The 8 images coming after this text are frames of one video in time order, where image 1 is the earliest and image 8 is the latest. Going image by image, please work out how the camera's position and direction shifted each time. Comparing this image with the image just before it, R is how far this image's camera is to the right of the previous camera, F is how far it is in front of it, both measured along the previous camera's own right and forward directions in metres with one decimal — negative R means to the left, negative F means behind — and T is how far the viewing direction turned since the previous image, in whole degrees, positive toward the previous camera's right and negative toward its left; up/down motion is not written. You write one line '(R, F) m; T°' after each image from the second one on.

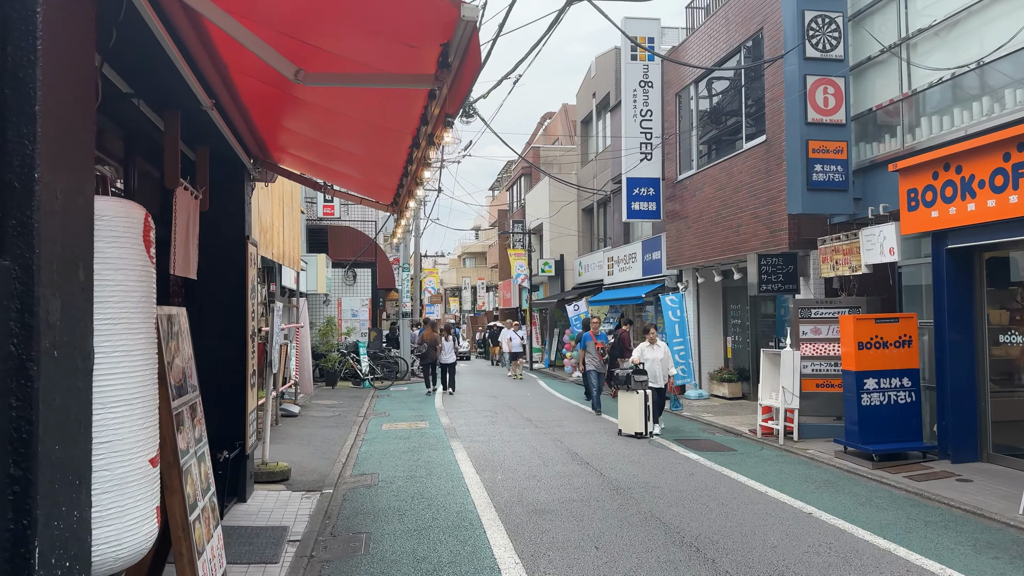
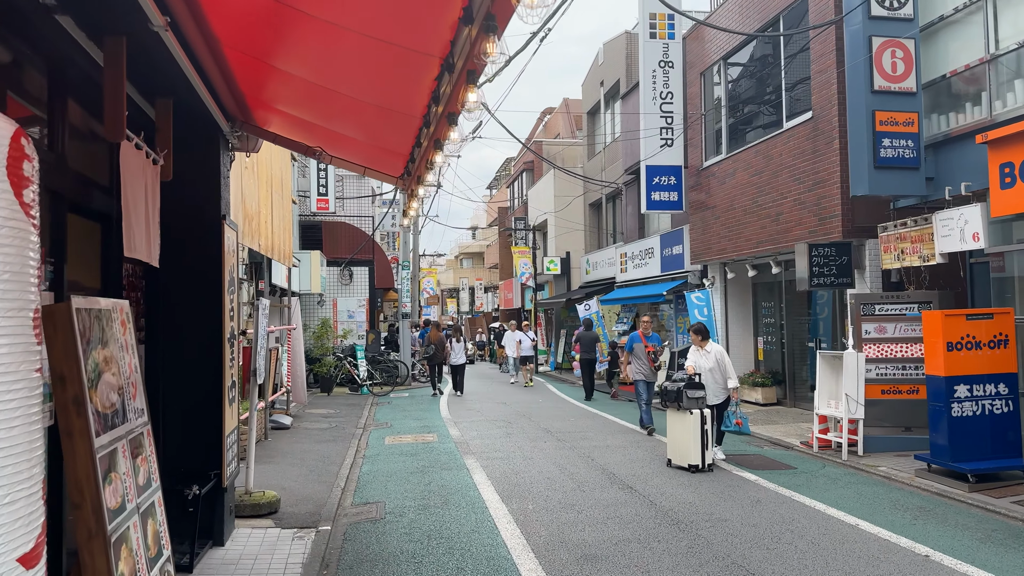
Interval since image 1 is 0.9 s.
(-0.3, +1.3) m; 0°
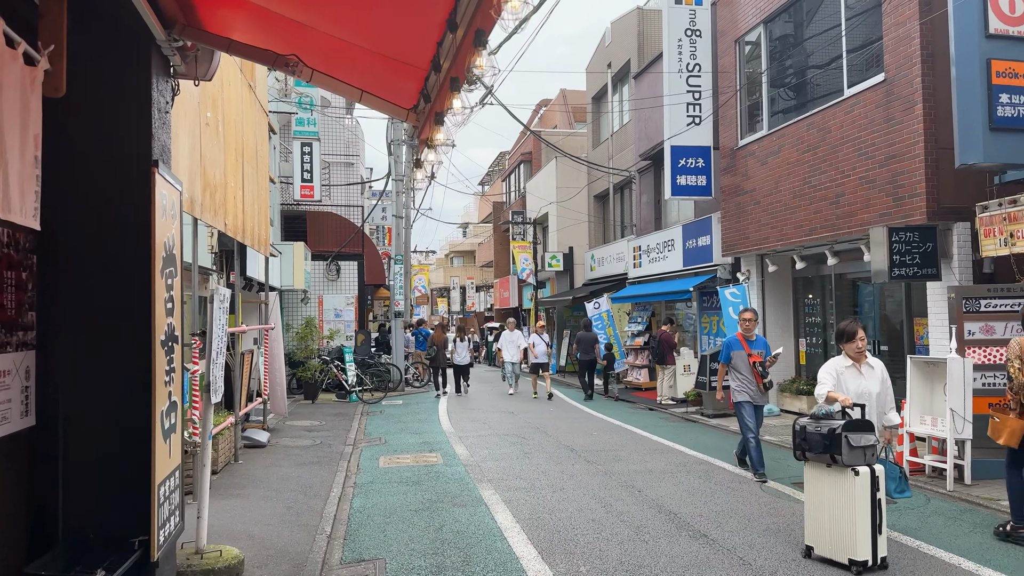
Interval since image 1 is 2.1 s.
(-0.4, +1.7) m; +1°
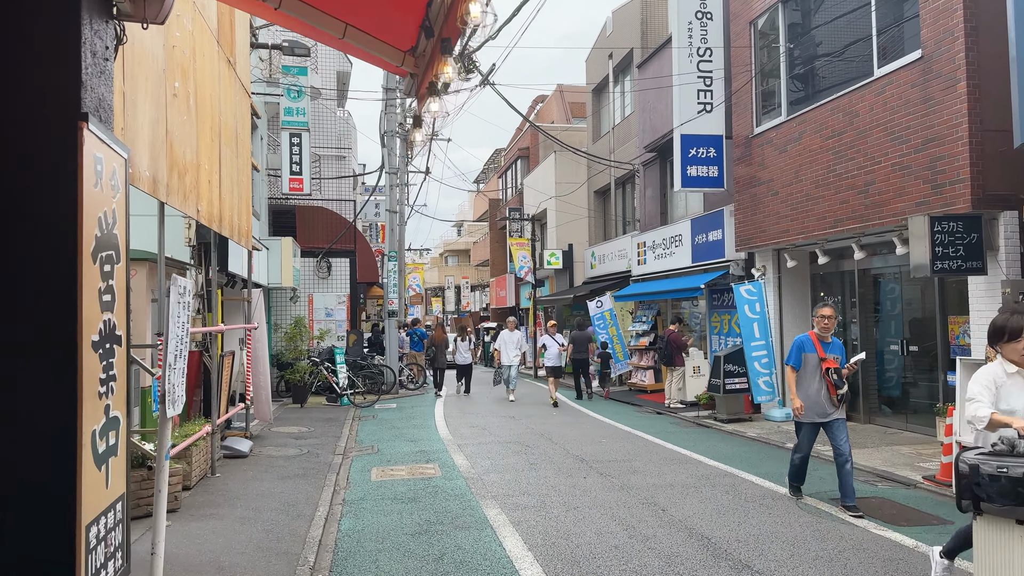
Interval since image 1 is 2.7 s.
(-0.1, +0.8) m; 0°
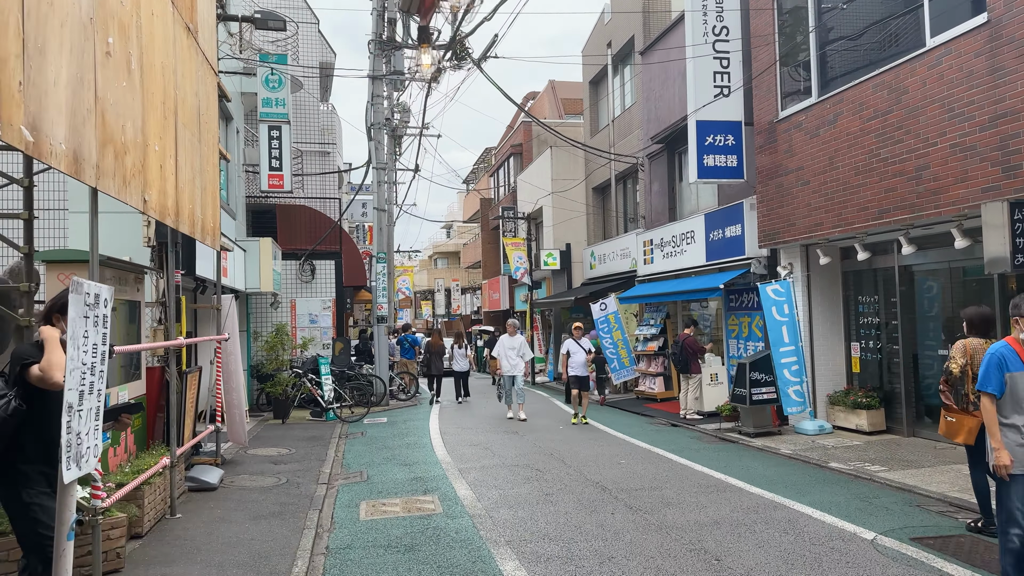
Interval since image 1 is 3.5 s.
(-0.2, +1.2) m; +1°
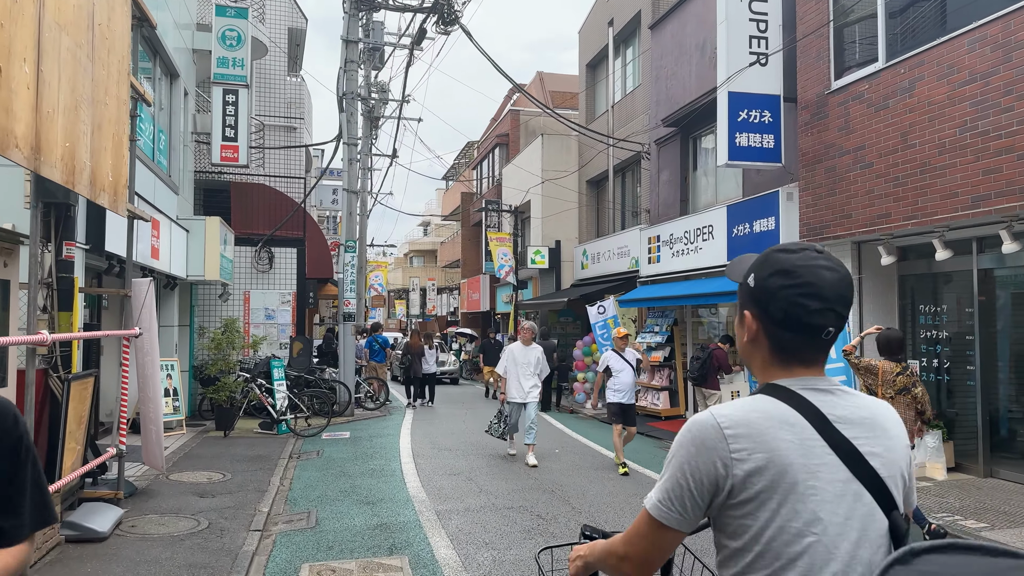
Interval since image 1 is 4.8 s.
(-0.2, +1.9) m; +2°
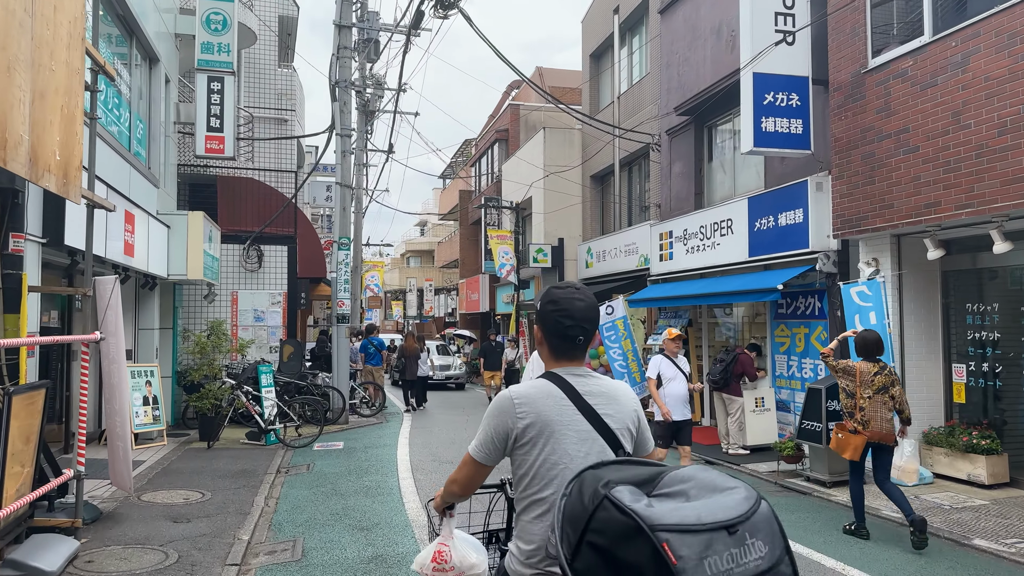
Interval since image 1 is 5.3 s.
(-0.1, +0.8) m; 0°
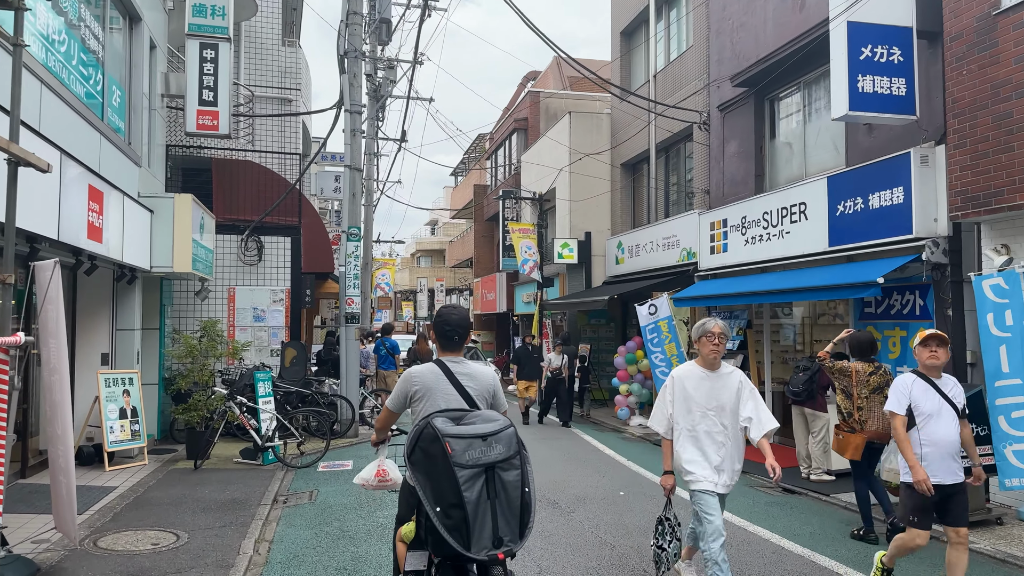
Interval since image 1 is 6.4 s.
(-0.4, +1.6) m; -1°
